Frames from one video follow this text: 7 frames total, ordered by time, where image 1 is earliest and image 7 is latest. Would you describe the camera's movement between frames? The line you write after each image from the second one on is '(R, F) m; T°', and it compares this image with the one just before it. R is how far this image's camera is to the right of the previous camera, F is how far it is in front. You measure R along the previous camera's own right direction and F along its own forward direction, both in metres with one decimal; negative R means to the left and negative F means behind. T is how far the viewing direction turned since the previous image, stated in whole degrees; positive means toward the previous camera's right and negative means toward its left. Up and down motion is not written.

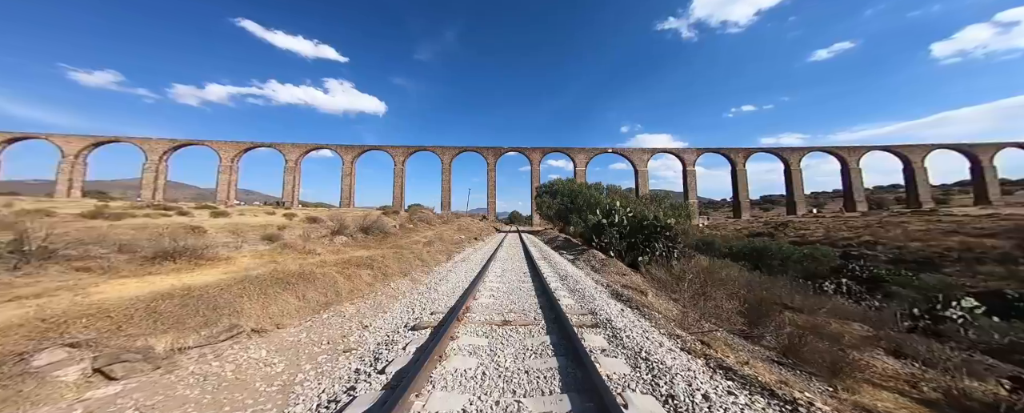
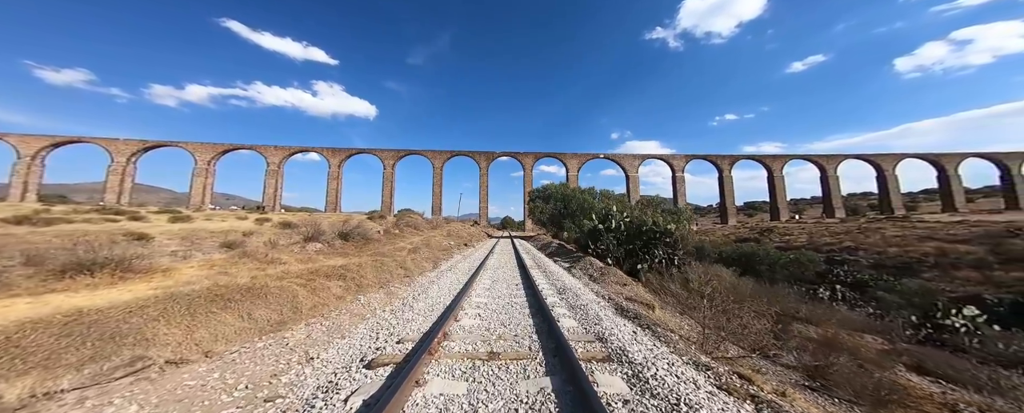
(0.0, +0.7) m; +2°
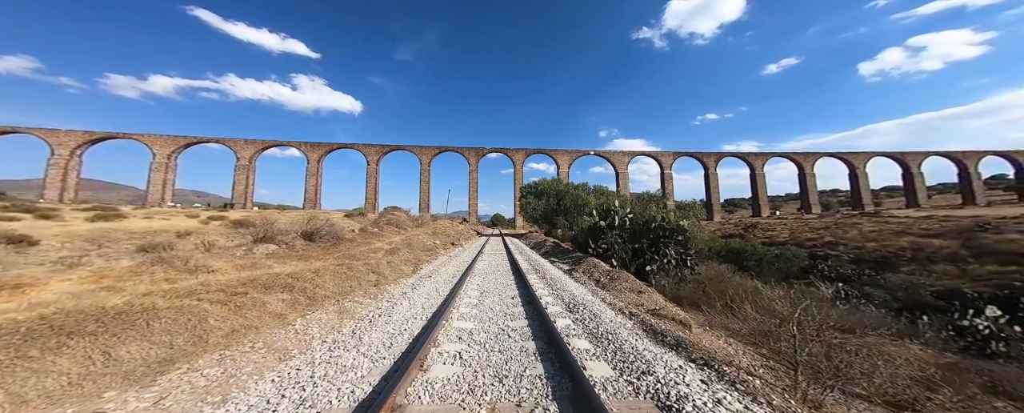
(-0.1, +1.4) m; +3°
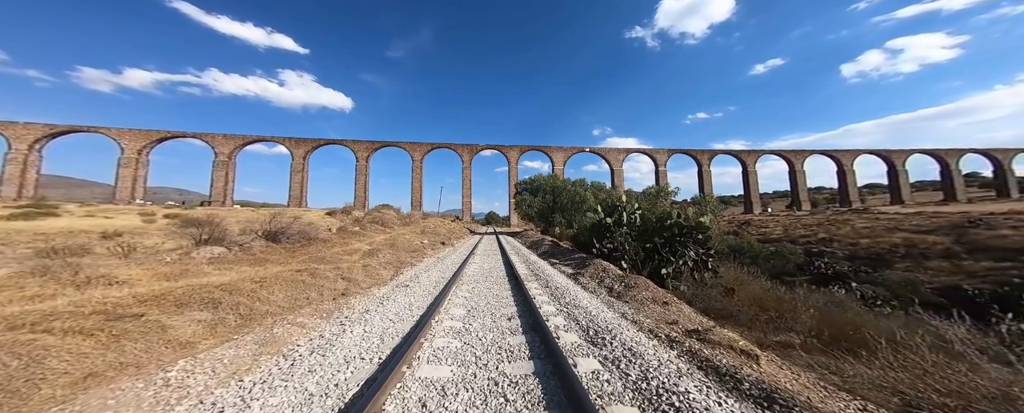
(0.0, +1.2) m; +1°
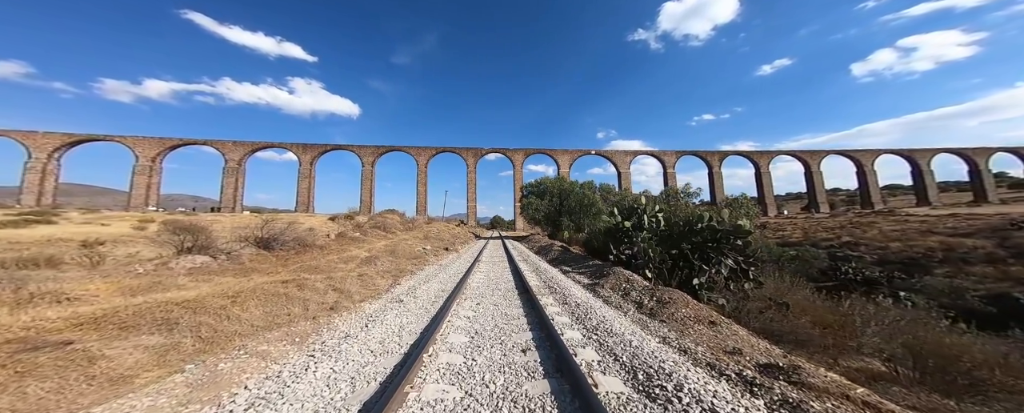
(-0.1, +0.8) m; -2°
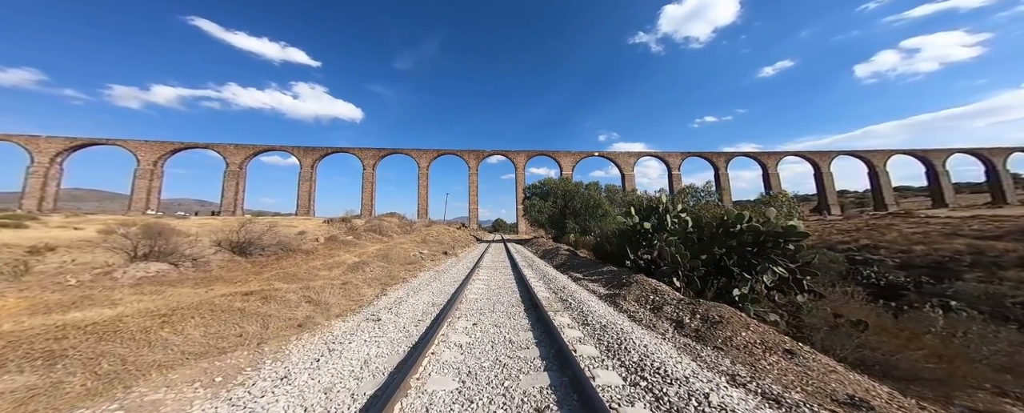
(0.0, +1.0) m; -1°
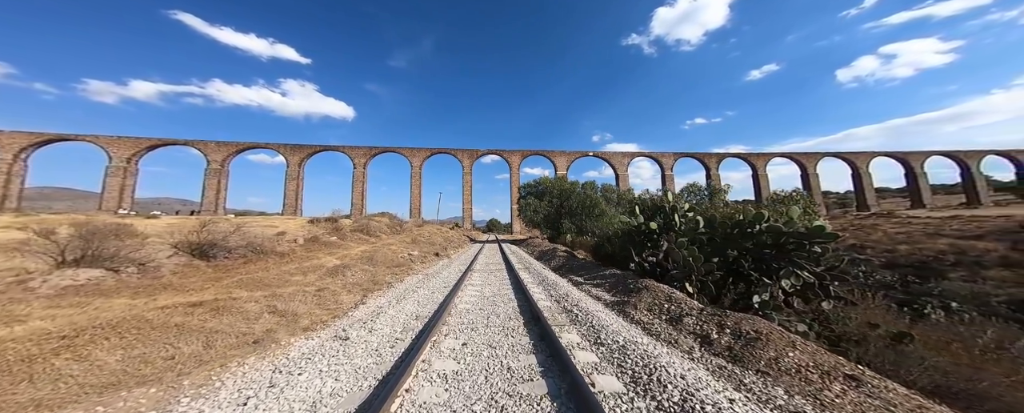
(-0.1, +0.6) m; +2°
